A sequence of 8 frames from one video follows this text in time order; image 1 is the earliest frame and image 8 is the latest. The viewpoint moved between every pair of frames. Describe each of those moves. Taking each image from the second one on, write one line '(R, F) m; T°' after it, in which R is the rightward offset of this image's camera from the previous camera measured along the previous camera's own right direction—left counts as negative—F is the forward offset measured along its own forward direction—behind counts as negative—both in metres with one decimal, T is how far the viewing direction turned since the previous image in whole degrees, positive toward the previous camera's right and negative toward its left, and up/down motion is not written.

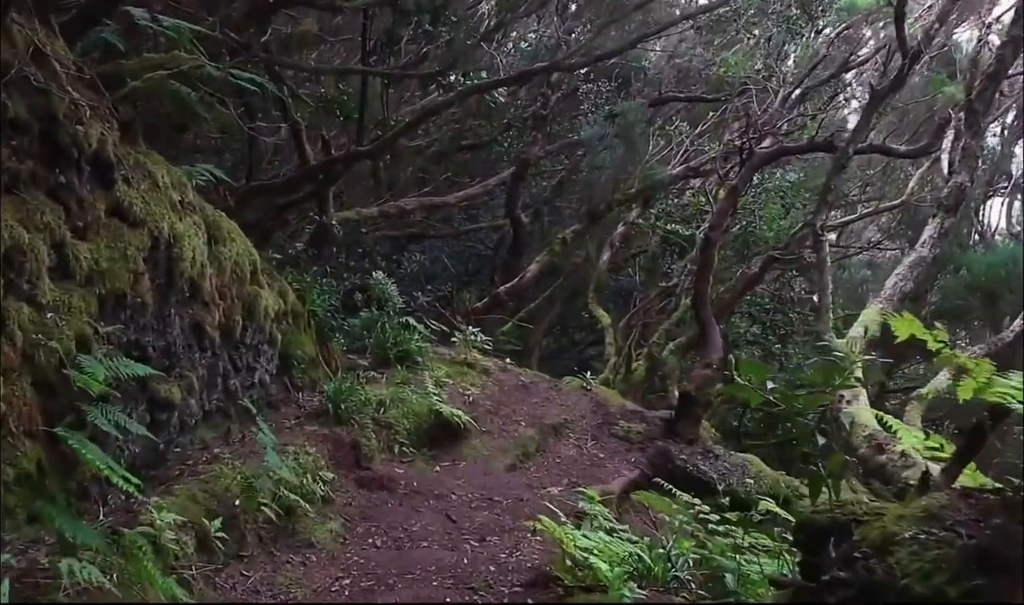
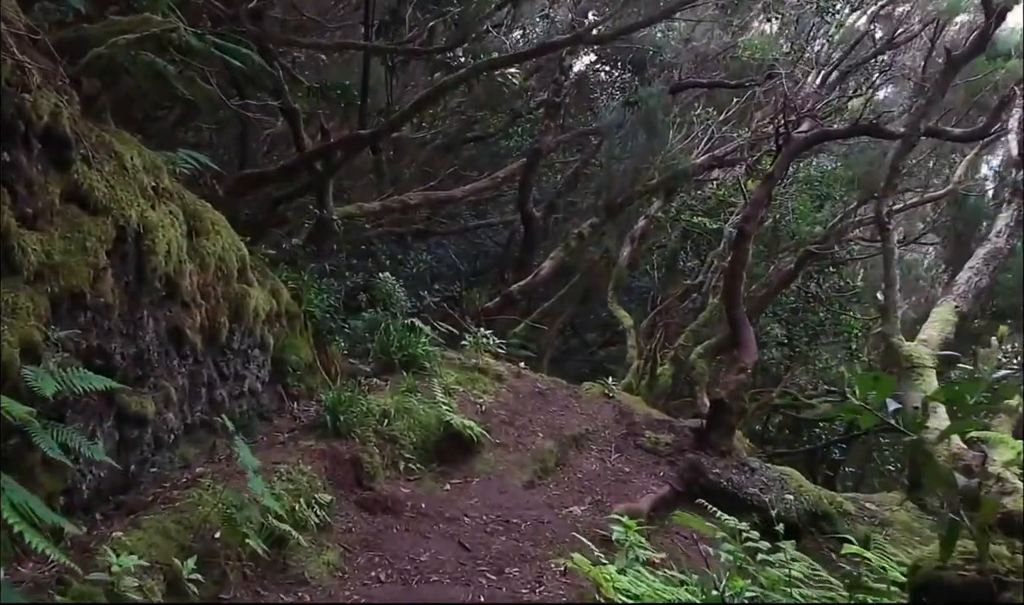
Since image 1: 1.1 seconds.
(-0.1, +0.8) m; 0°
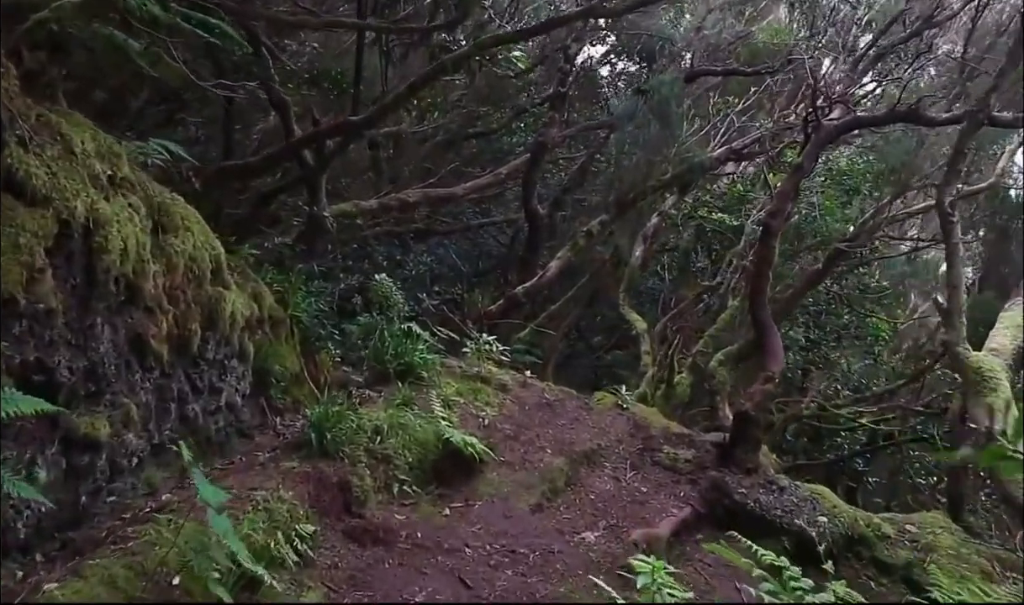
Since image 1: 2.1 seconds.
(0.0, +0.7) m; 0°
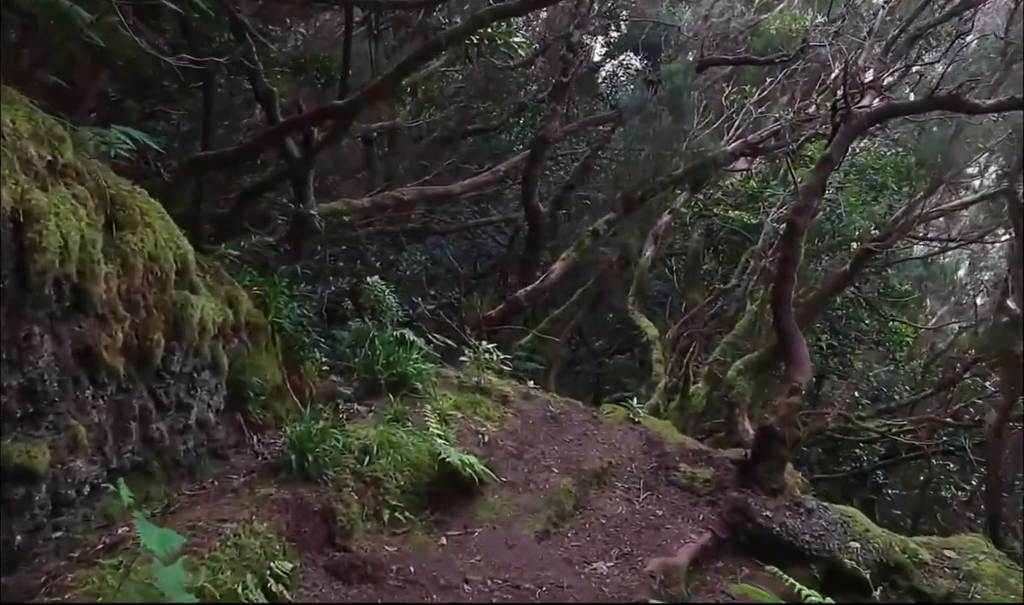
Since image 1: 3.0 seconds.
(0.0, +0.6) m; 0°
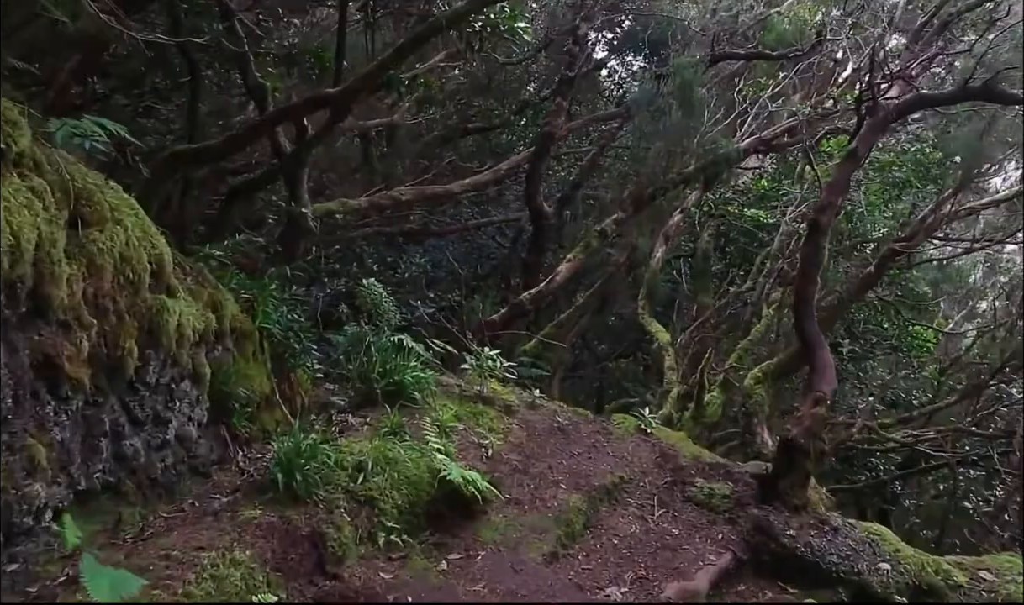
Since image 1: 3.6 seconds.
(0.0, +0.4) m; 0°
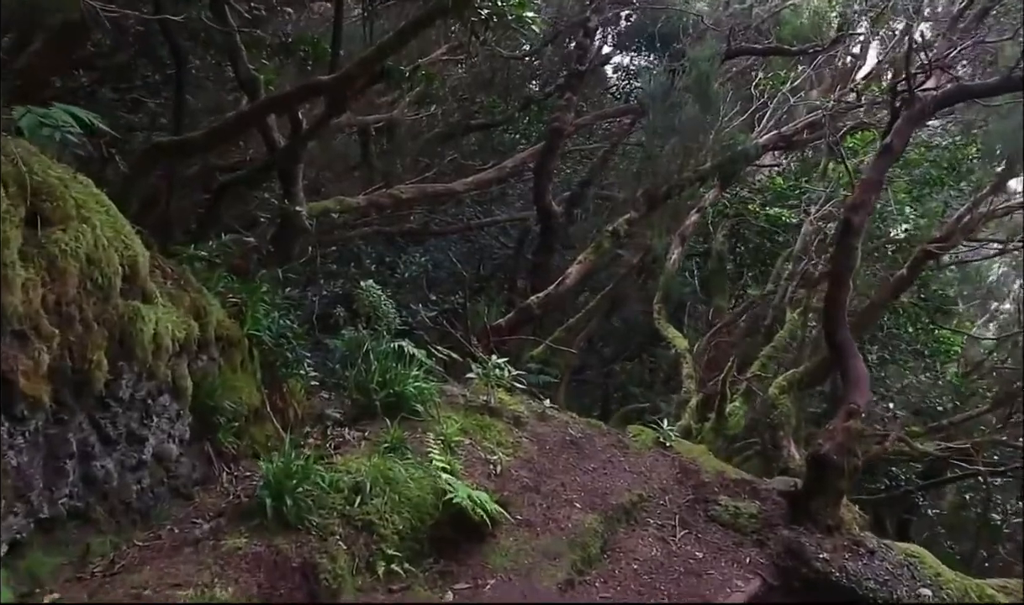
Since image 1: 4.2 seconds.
(0.0, +0.5) m; 0°
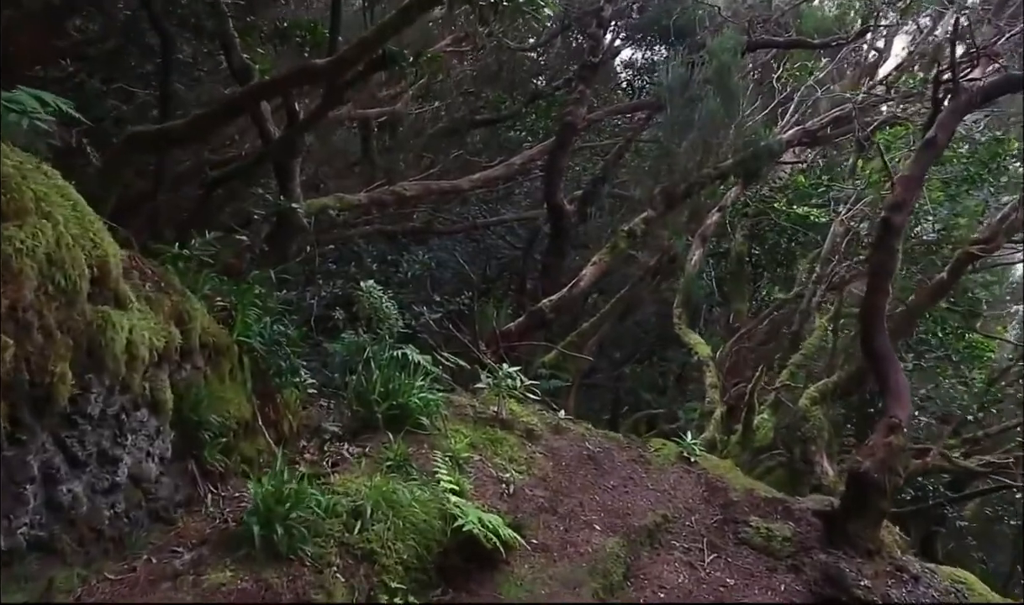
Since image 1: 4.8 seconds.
(0.0, +0.5) m; 0°
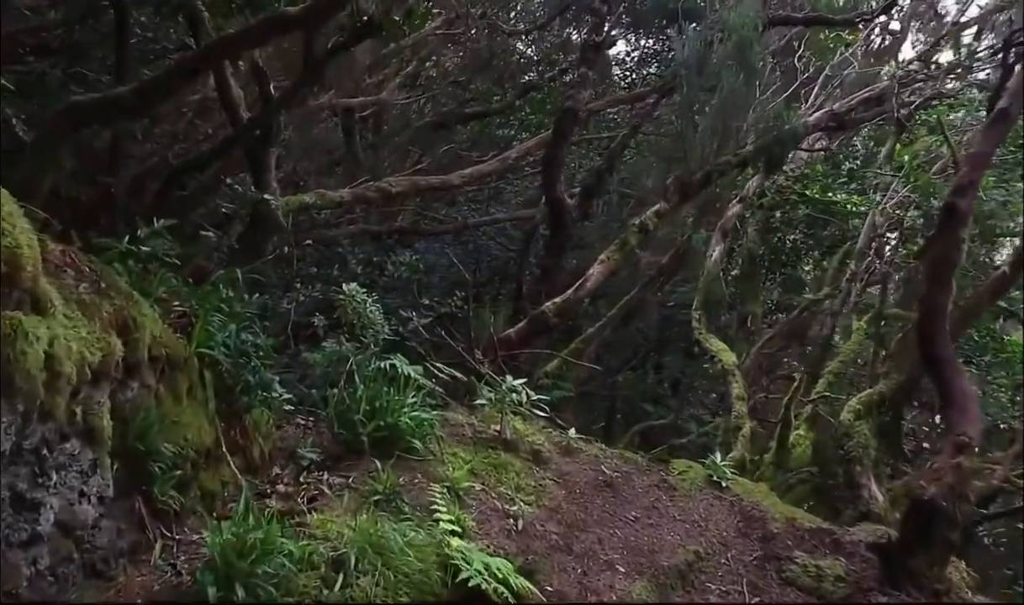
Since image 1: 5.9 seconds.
(-0.1, +0.8) m; +1°
